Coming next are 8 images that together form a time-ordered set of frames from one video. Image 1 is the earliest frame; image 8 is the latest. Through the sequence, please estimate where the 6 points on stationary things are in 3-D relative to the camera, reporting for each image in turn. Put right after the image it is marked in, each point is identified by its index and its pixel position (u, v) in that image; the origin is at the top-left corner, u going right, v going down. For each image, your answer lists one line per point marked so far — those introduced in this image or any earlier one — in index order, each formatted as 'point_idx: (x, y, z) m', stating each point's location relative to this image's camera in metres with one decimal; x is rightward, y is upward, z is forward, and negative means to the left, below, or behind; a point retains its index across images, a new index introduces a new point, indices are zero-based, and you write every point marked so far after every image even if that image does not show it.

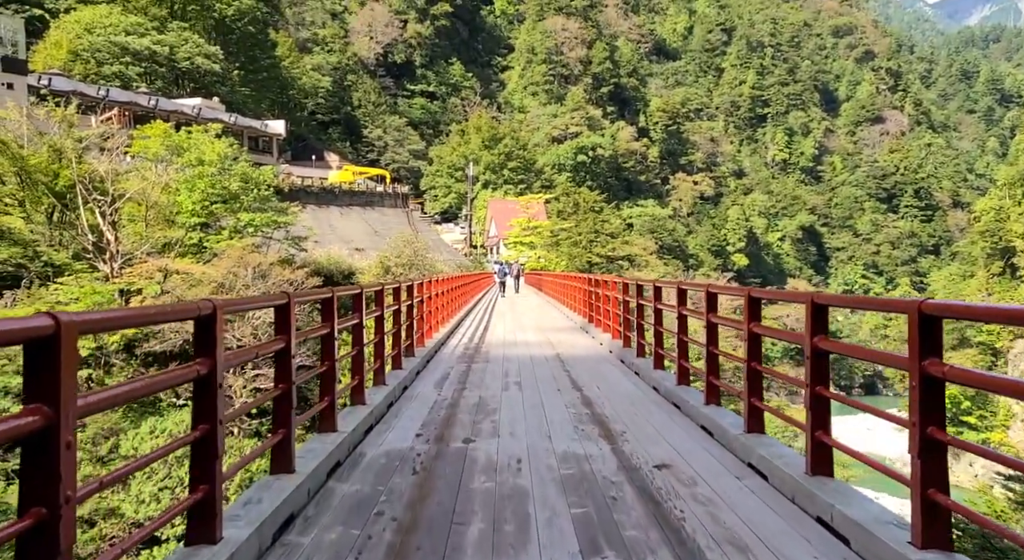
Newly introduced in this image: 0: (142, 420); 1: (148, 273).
0: (-6.9, -2.6, +15.8) m
1: (-7.5, +0.2, +17.3) m
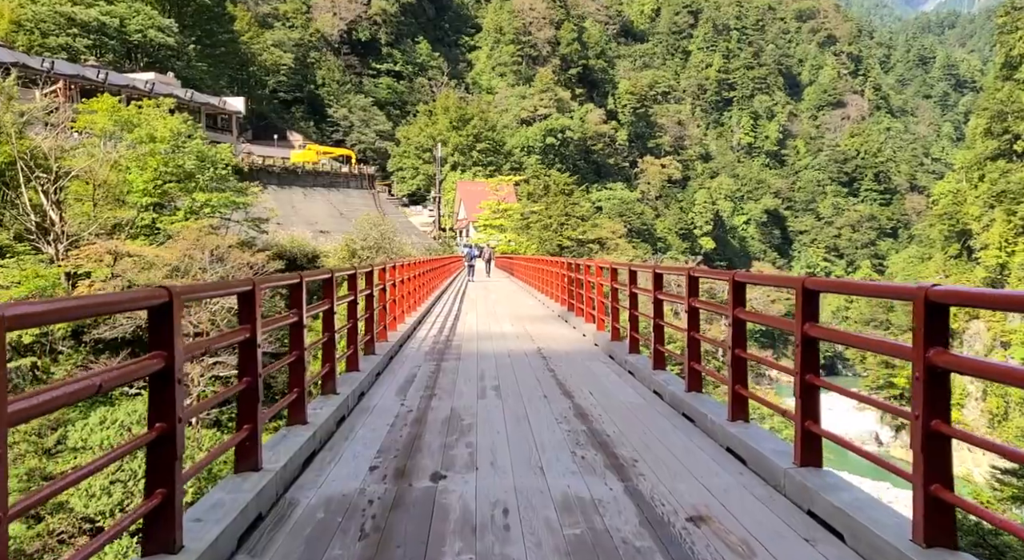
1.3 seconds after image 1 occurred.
0: (-7.4, -2.3, +14.8) m
1: (-8.0, +0.5, +16.2) m
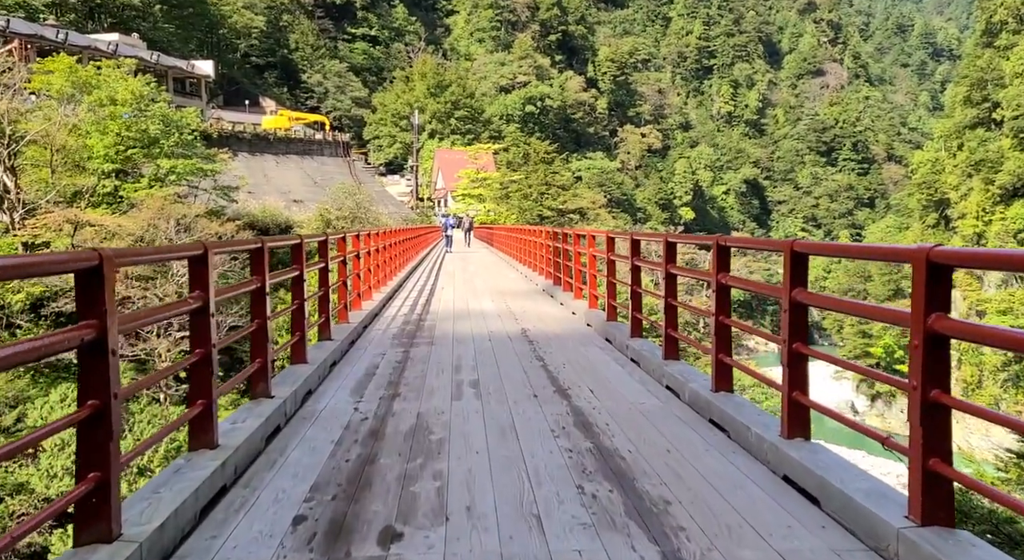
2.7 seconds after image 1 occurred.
0: (-7.7, -1.8, +14.1) m
1: (-8.4, +1.0, +15.4) m
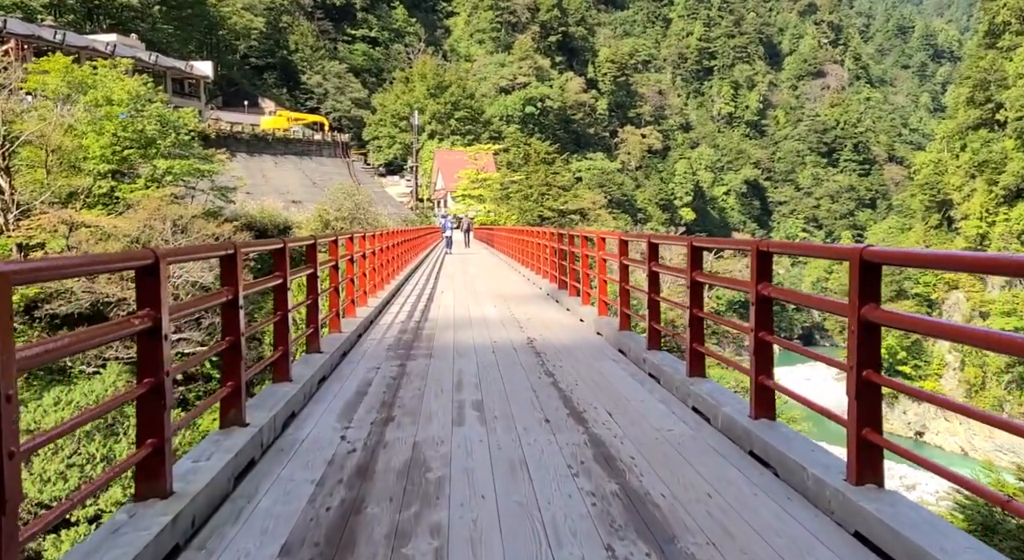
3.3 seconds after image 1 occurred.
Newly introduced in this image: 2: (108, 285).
0: (-7.7, -1.8, +13.9) m
1: (-8.4, +1.0, +15.2) m
2: (-7.2, -0.1, +14.8) m
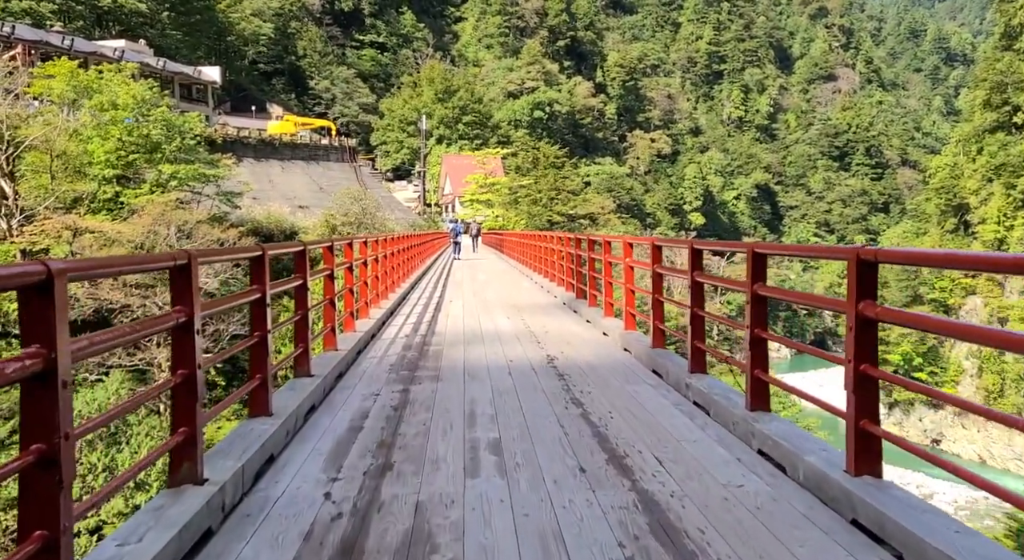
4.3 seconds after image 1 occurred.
0: (-7.5, -1.9, +13.7) m
1: (-8.2, +0.9, +15.1) m
2: (-7.0, -0.2, +14.7) m
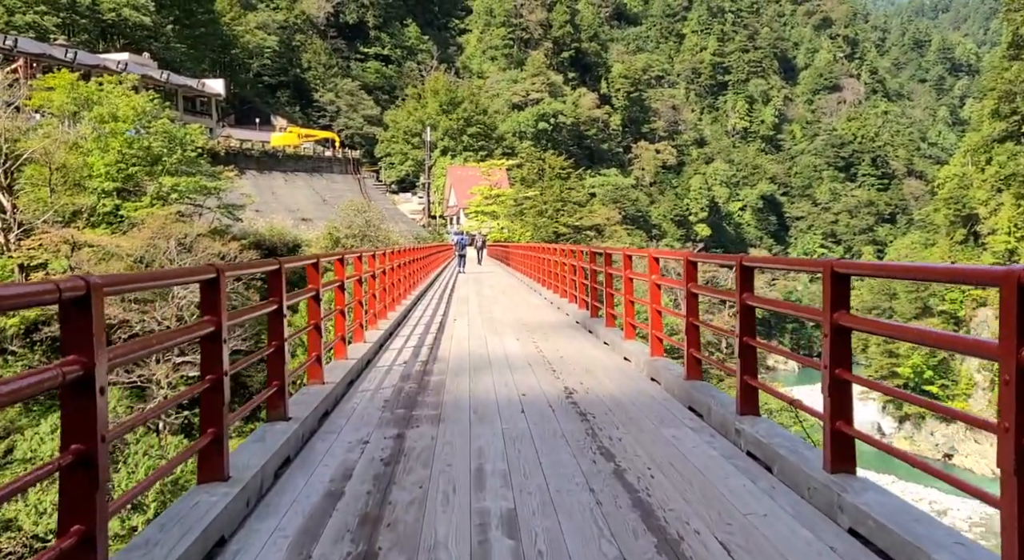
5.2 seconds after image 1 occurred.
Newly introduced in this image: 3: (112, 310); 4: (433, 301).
0: (-7.4, -2.2, +13.4) m
1: (-8.1, +0.6, +14.8) m
2: (-6.9, -0.4, +14.4) m
3: (-6.8, -0.5, +14.3) m
4: (-1.3, -0.3, +14.1) m
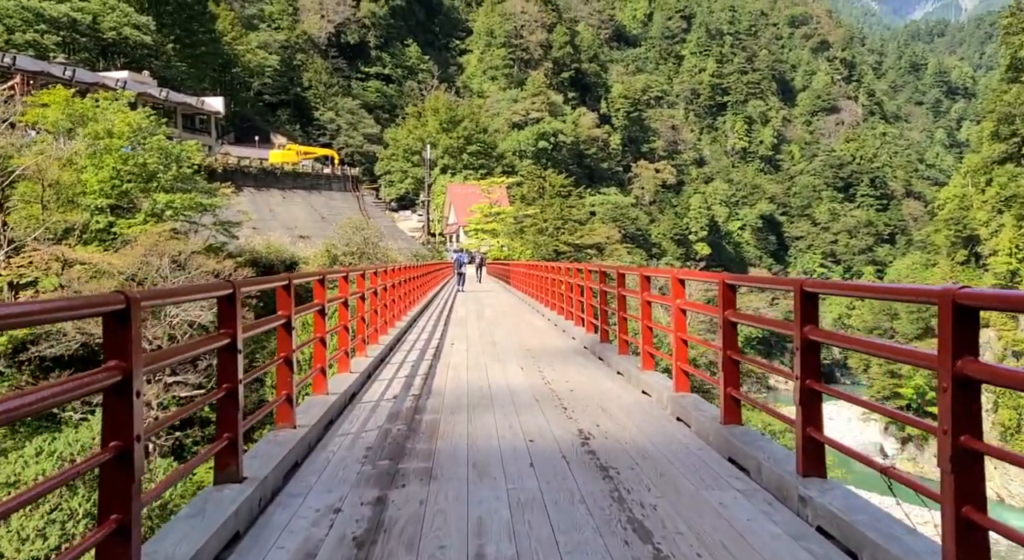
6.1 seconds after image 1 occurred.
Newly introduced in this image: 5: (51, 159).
0: (-7.4, -2.4, +13.1) m
1: (-8.1, +0.3, +14.5) m
2: (-6.9, -0.7, +14.0) m
3: (-6.8, -0.8, +14.0) m
4: (-1.3, -0.6, +13.8) m
5: (-9.2, +2.4, +16.9) m
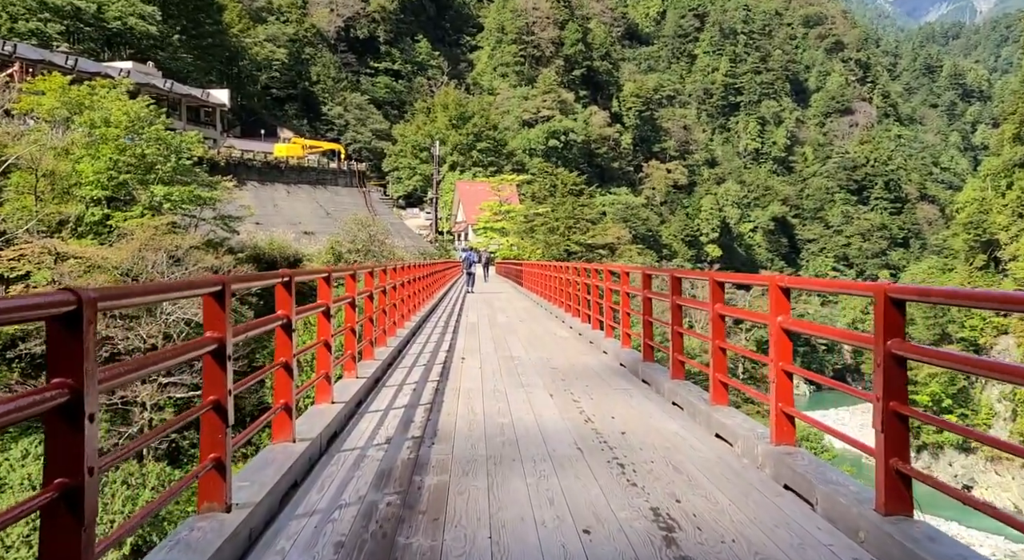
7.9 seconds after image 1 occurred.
0: (-7.3, -2.4, +12.4) m
1: (-7.9, +0.4, +13.9) m
2: (-6.7, -0.7, +13.4) m
3: (-6.6, -0.7, +13.3) m
4: (-1.1, -0.6, +13.1) m
5: (-9.0, +2.6, +16.2) m
